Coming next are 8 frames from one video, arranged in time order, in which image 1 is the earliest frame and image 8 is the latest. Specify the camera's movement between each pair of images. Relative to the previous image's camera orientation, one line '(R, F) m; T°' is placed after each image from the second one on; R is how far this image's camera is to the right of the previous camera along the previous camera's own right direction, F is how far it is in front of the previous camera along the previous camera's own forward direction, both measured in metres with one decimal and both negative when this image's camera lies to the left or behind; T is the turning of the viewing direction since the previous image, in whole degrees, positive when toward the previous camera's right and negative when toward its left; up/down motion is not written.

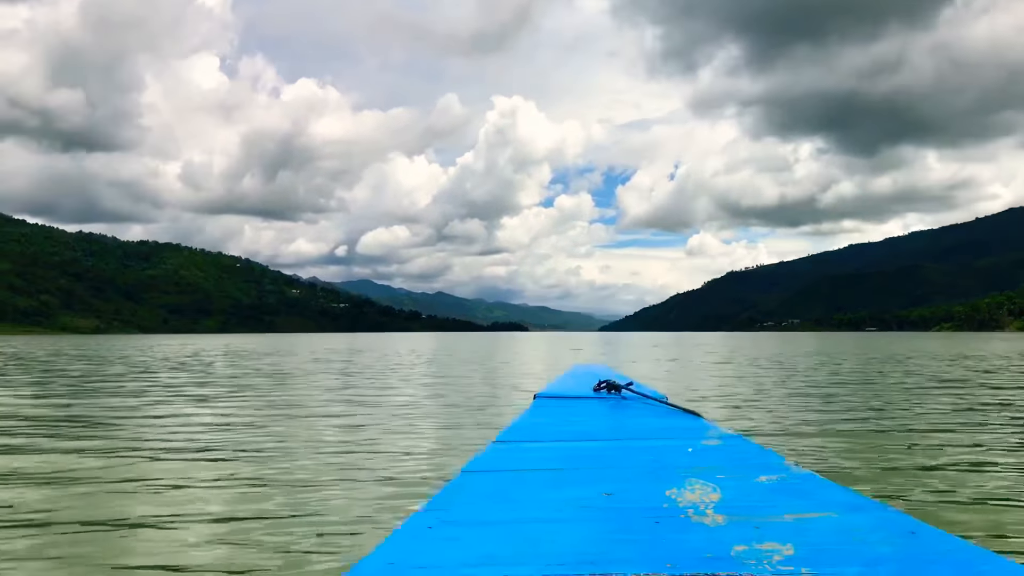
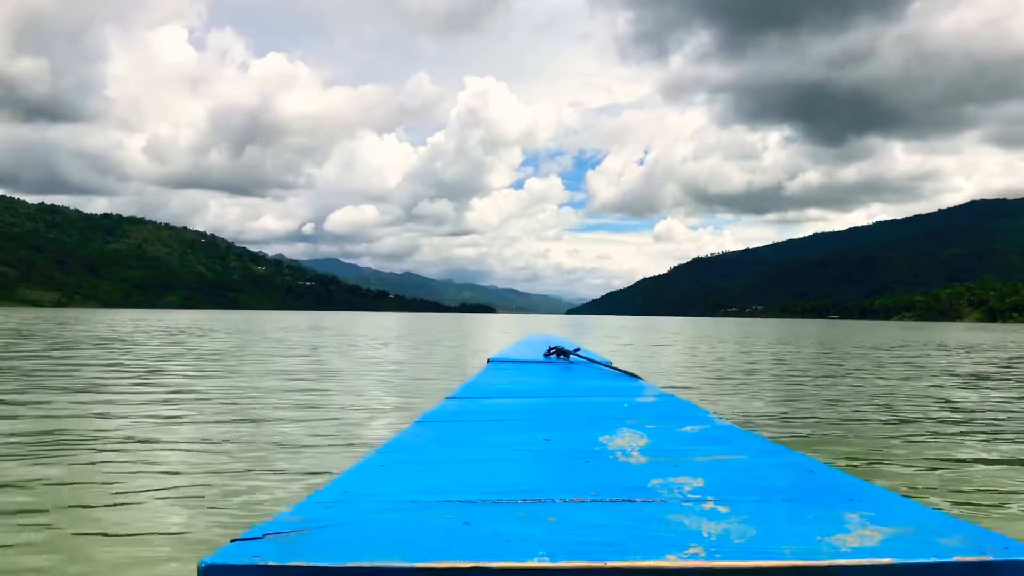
(-0.1, -1.2) m; +3°
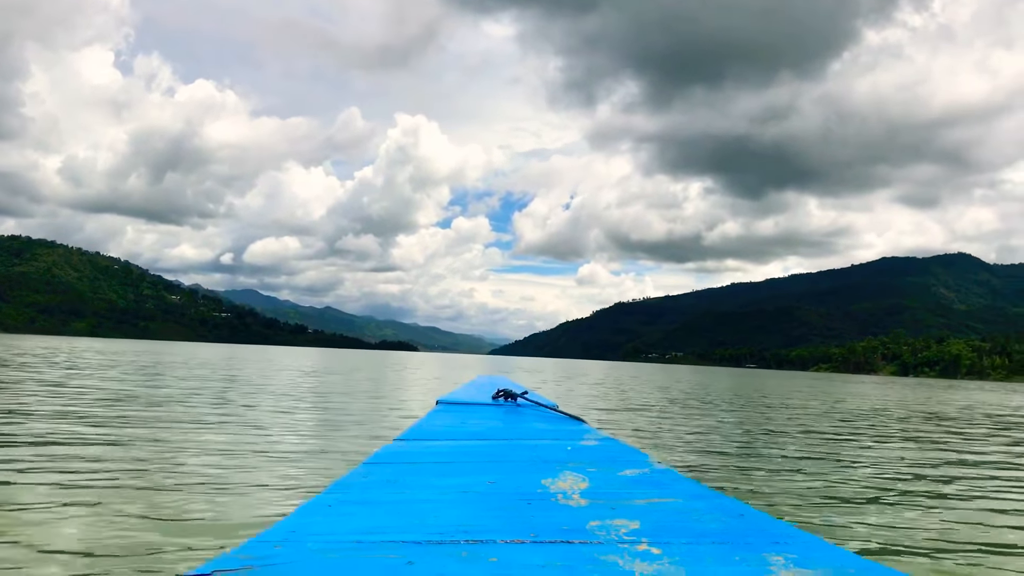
(-1.1, -1.0) m; +7°
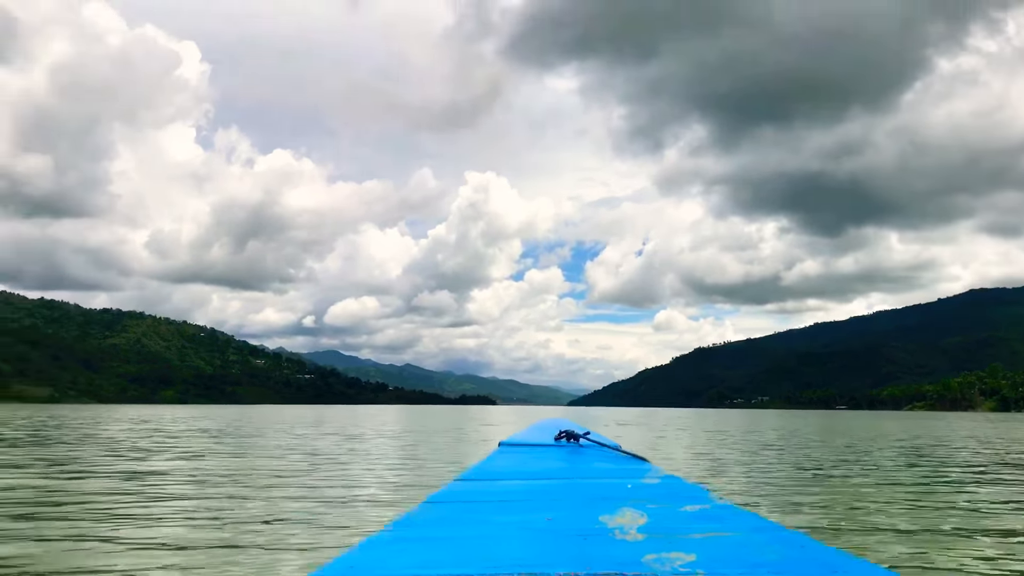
(+1.8, +0.2) m; -6°
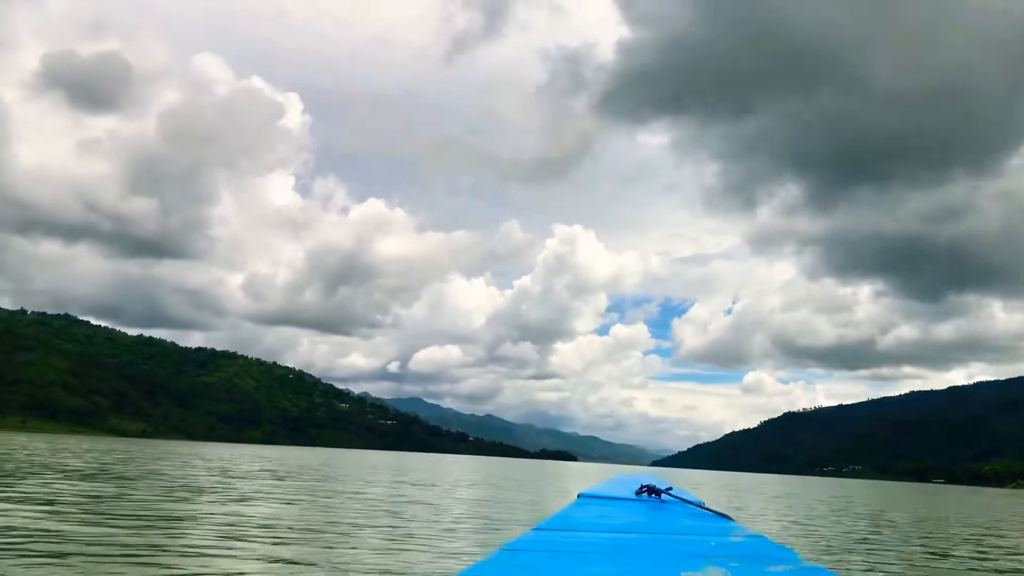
(+1.4, +0.6) m; -7°
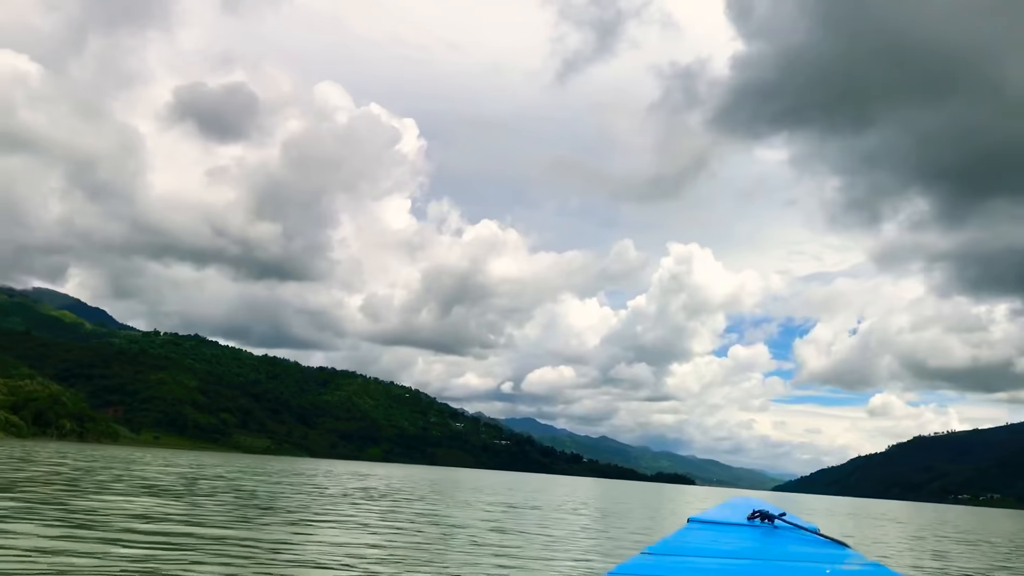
(+3.4, -4.6) m; -10°
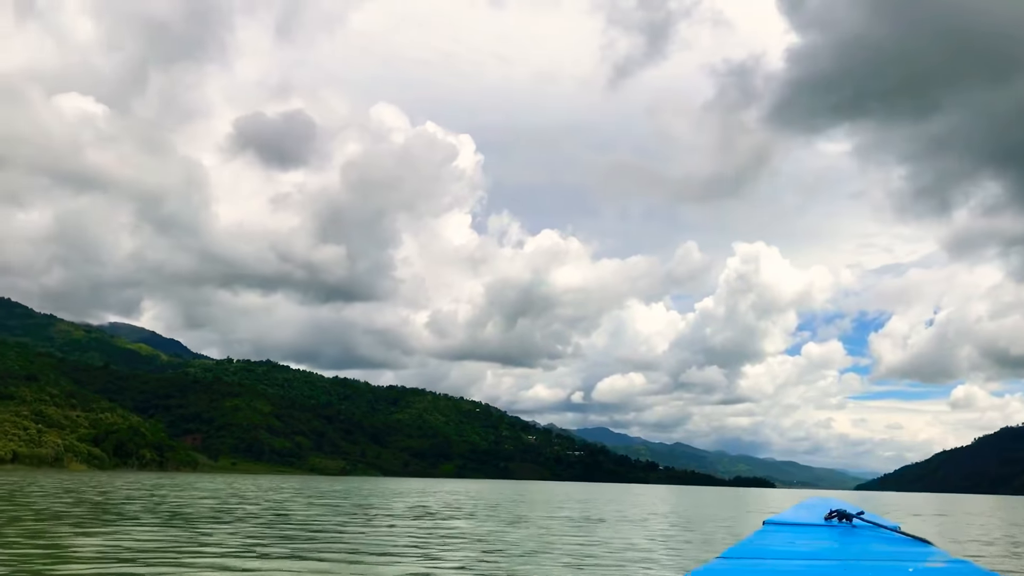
(+2.1, -5.0) m; -6°
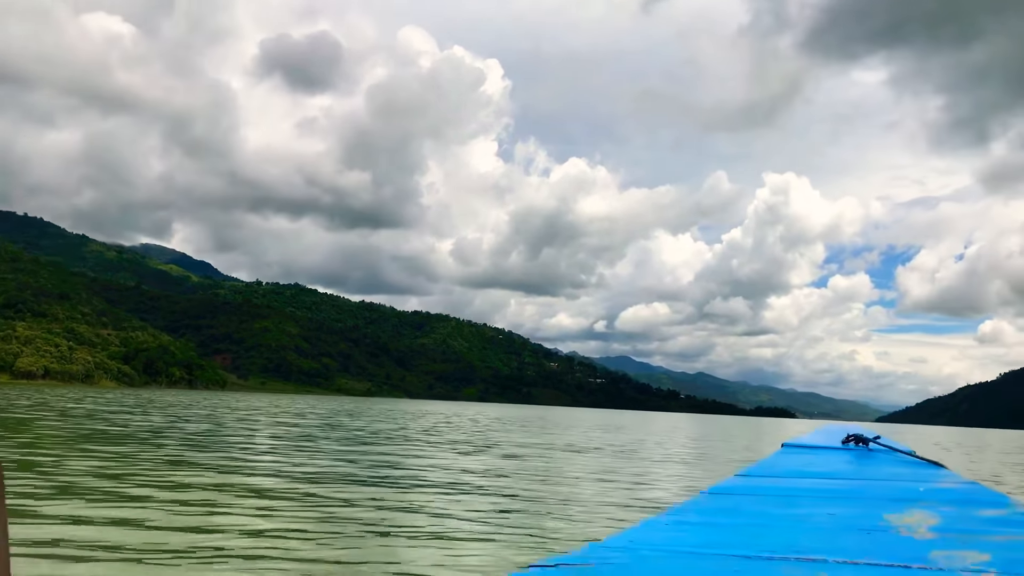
(-0.2, -1.1) m; -2°
